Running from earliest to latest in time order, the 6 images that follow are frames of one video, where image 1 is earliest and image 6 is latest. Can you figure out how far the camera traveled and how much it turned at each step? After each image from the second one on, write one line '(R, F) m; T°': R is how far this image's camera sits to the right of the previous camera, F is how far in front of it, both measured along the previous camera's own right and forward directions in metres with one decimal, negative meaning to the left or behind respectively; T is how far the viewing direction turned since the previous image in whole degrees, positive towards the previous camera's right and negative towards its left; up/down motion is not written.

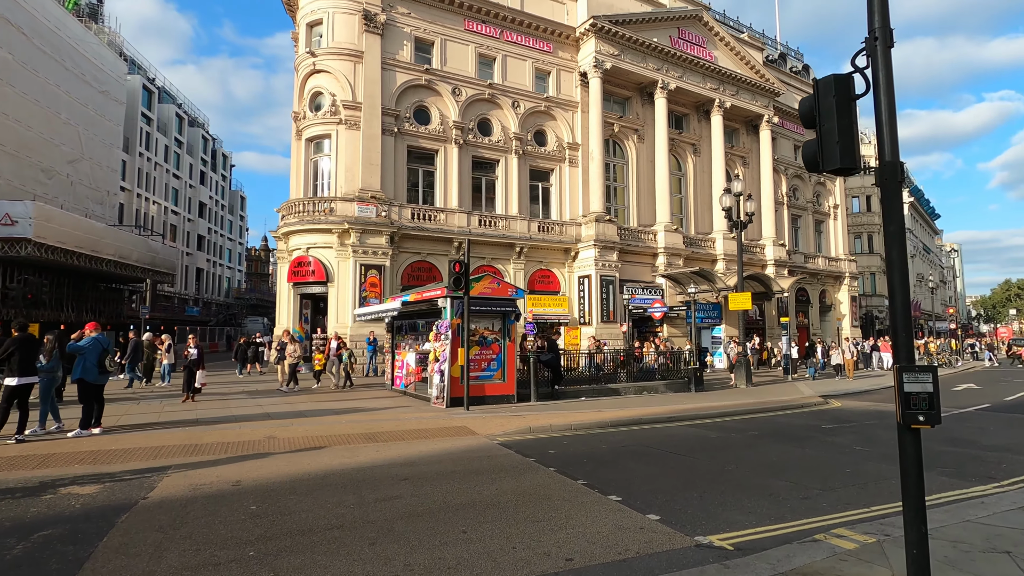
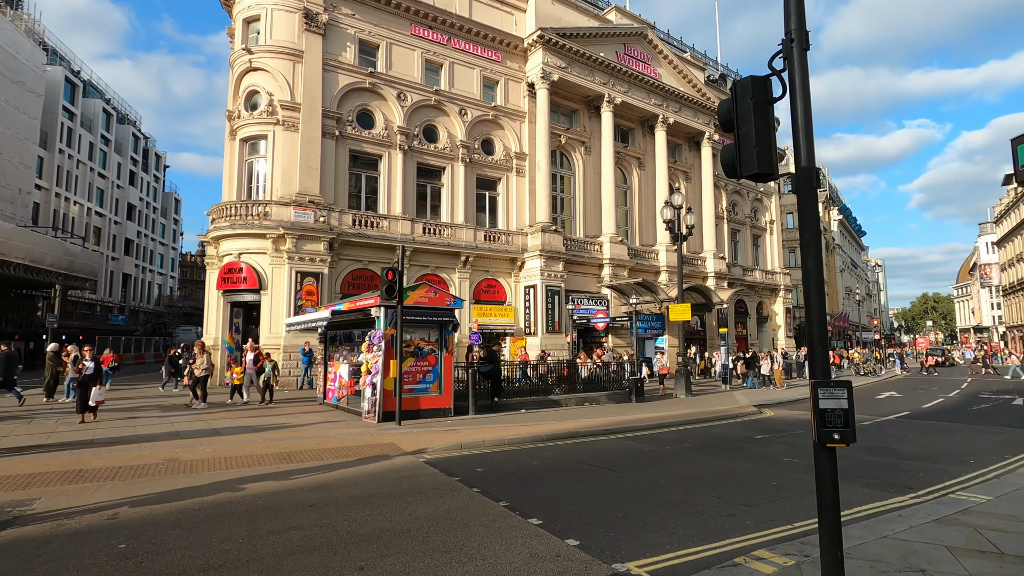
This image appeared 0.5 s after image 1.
(+0.3, +0.3) m; +5°
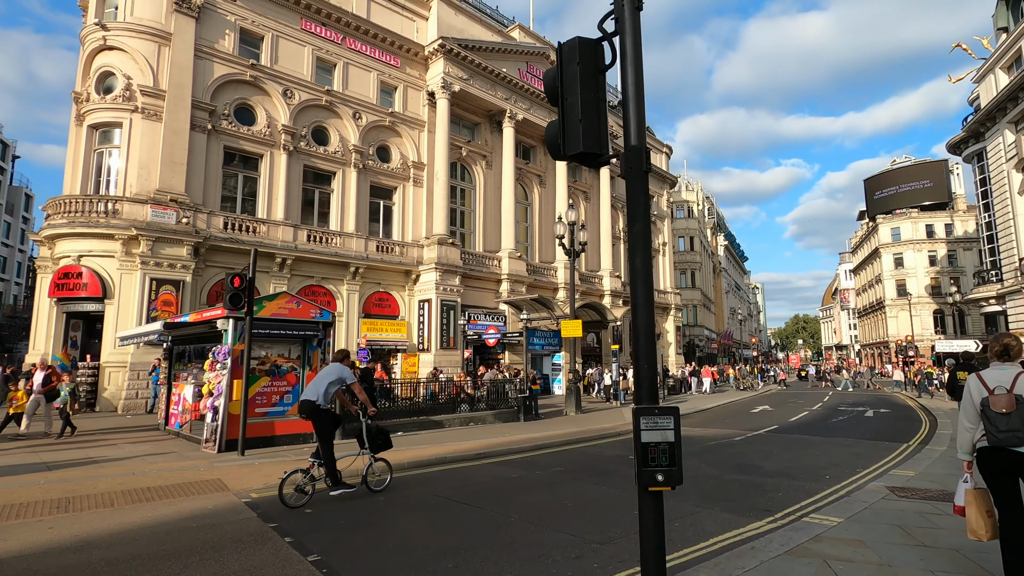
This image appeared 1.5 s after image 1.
(+0.7, +0.7) m; +10°
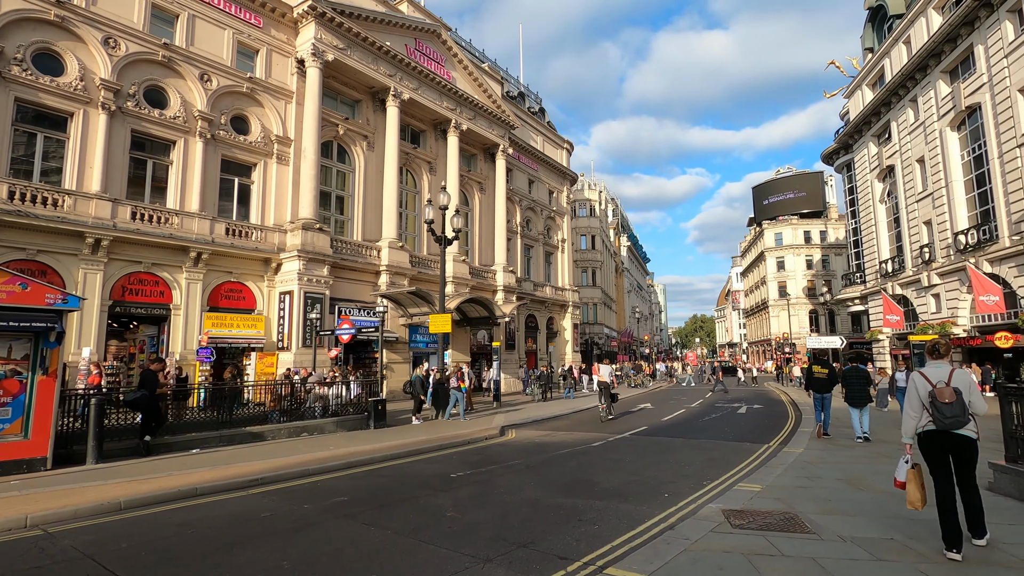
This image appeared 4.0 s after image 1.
(+1.7, +1.6) m; +9°
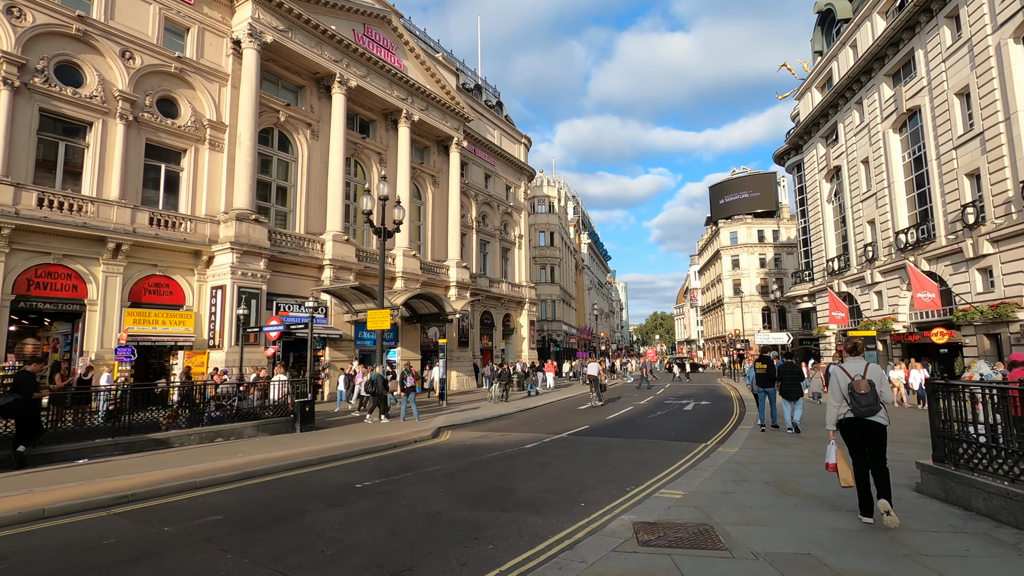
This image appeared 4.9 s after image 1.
(+0.7, +0.6) m; +4°
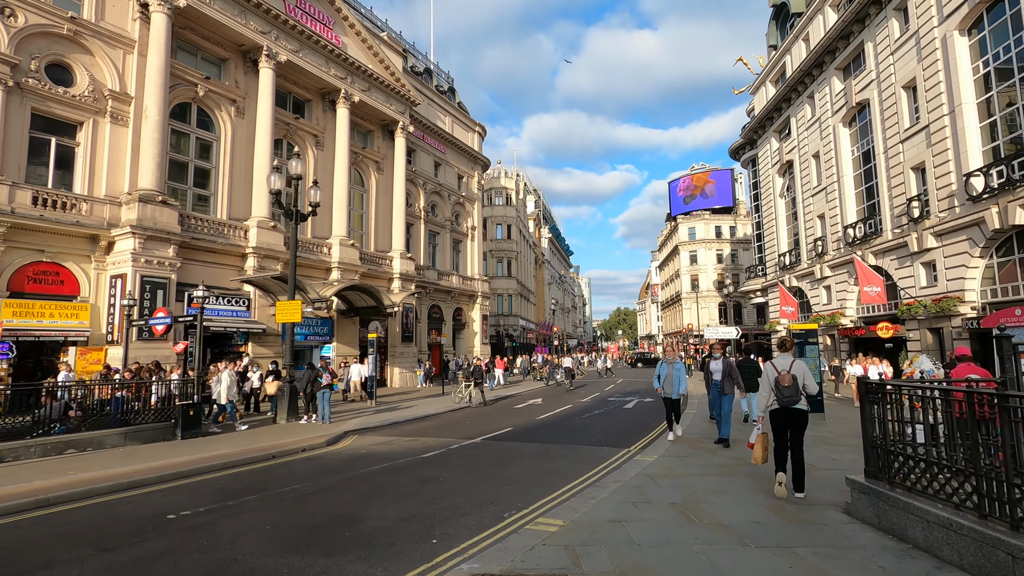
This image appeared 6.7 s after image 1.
(+1.1, +1.2) m; +4°
